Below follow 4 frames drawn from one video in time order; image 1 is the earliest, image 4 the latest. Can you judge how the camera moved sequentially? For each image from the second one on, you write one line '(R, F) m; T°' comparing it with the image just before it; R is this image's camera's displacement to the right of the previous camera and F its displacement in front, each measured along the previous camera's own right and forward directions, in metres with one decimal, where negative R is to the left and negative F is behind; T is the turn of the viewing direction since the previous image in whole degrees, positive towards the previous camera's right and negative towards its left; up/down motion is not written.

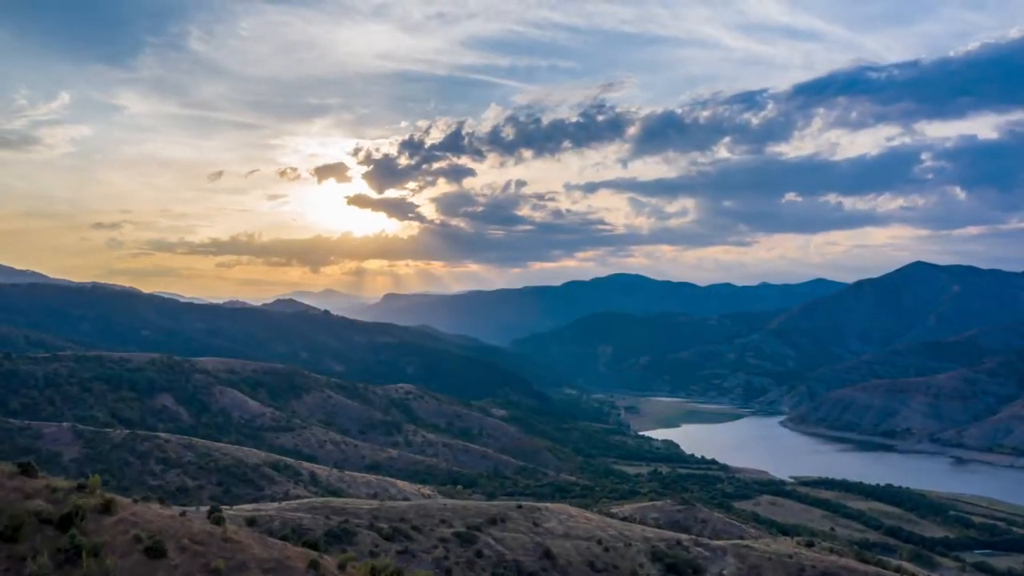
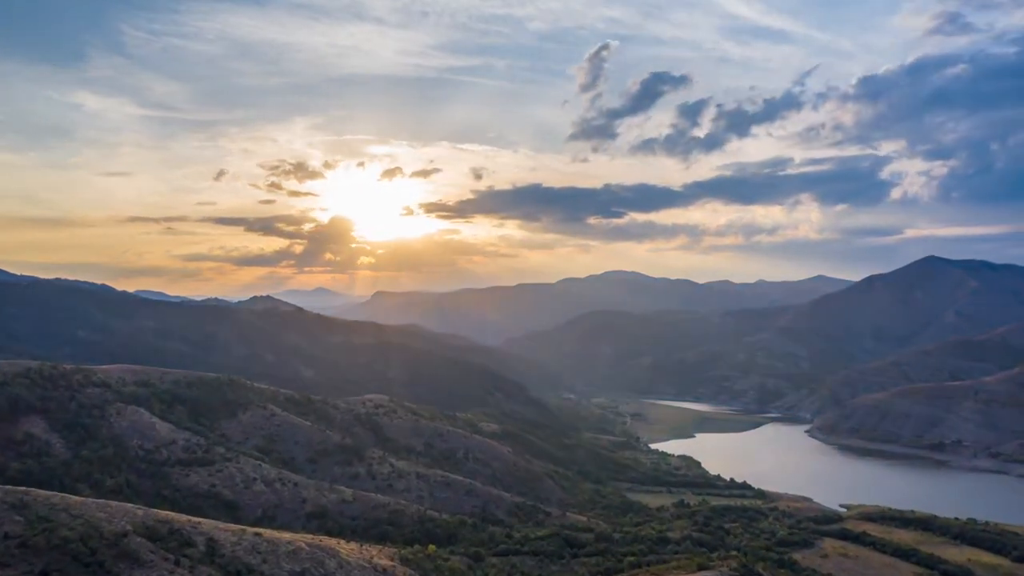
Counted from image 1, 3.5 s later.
(+0.1, +15.7) m; 0°
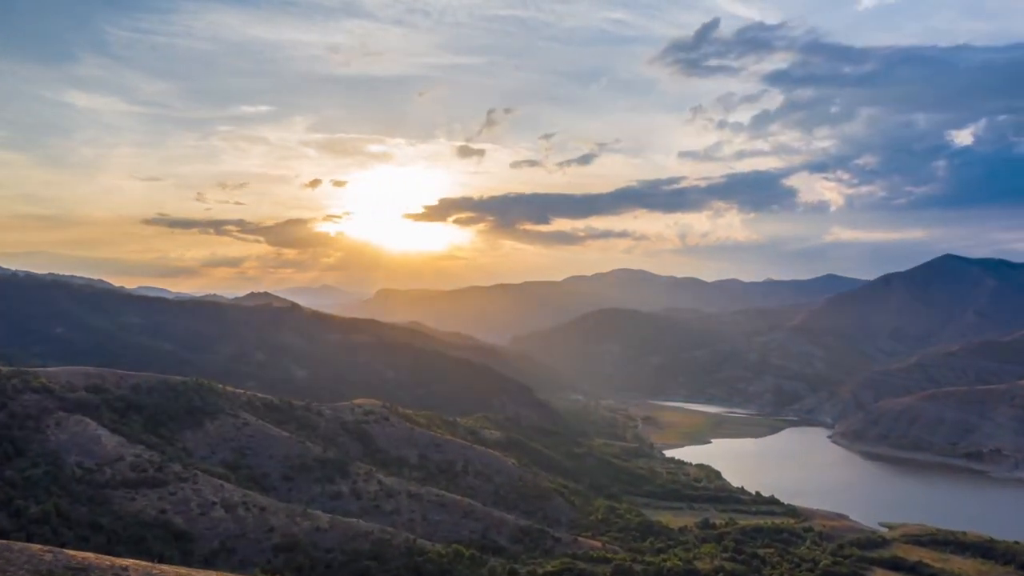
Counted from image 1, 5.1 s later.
(0.0, +7.1) m; 0°
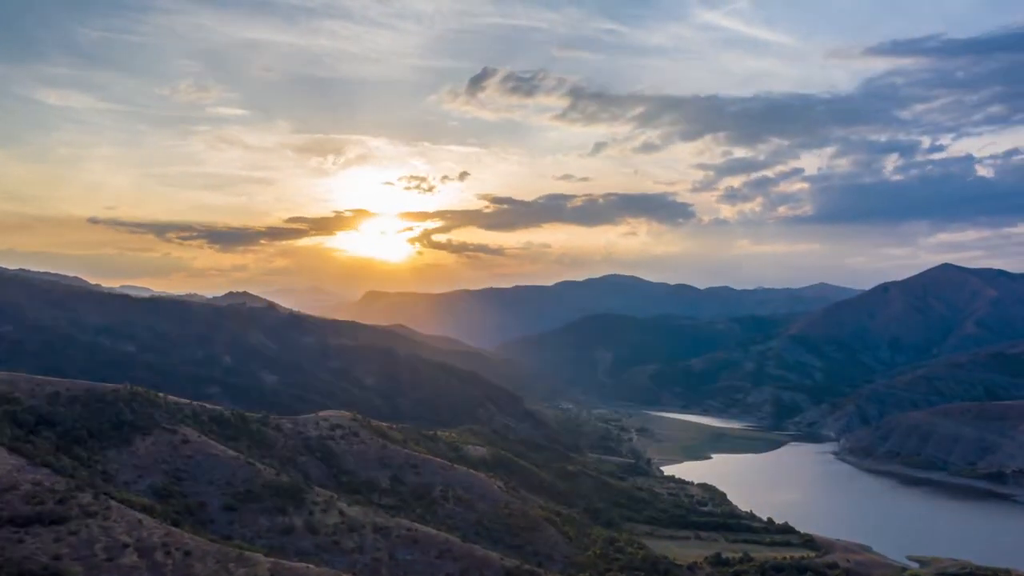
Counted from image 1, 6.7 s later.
(+0.1, +7.5) m; +1°
